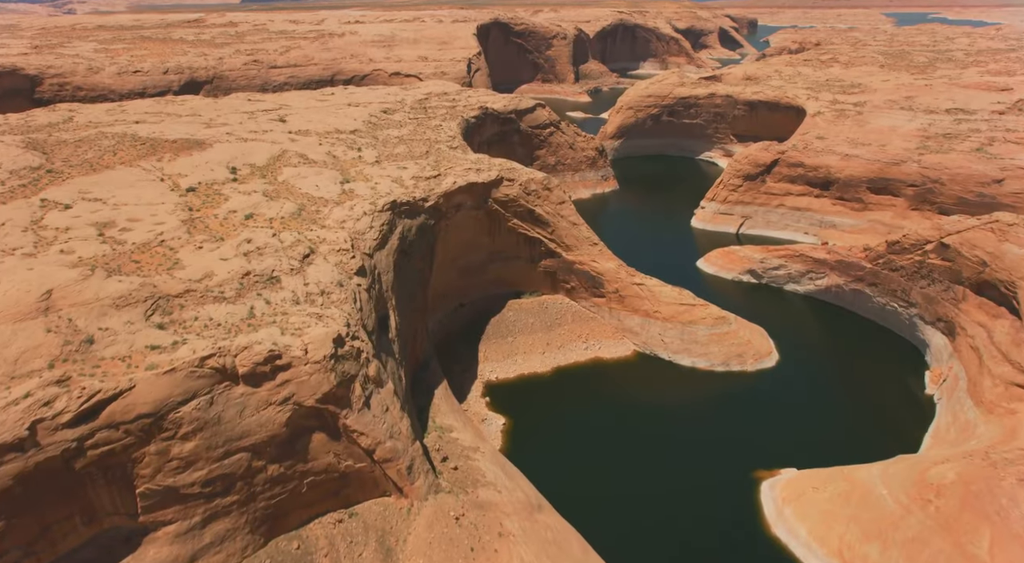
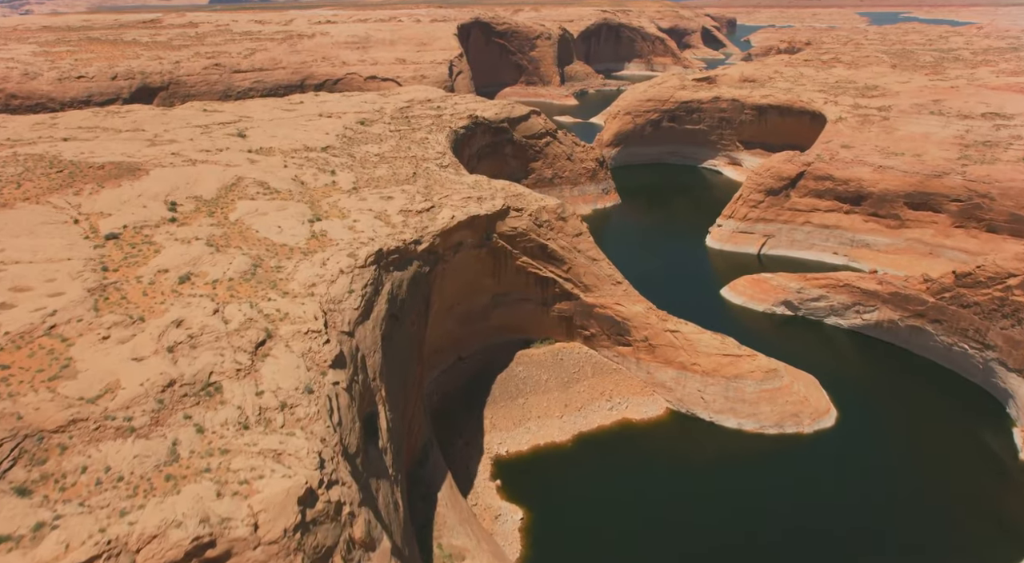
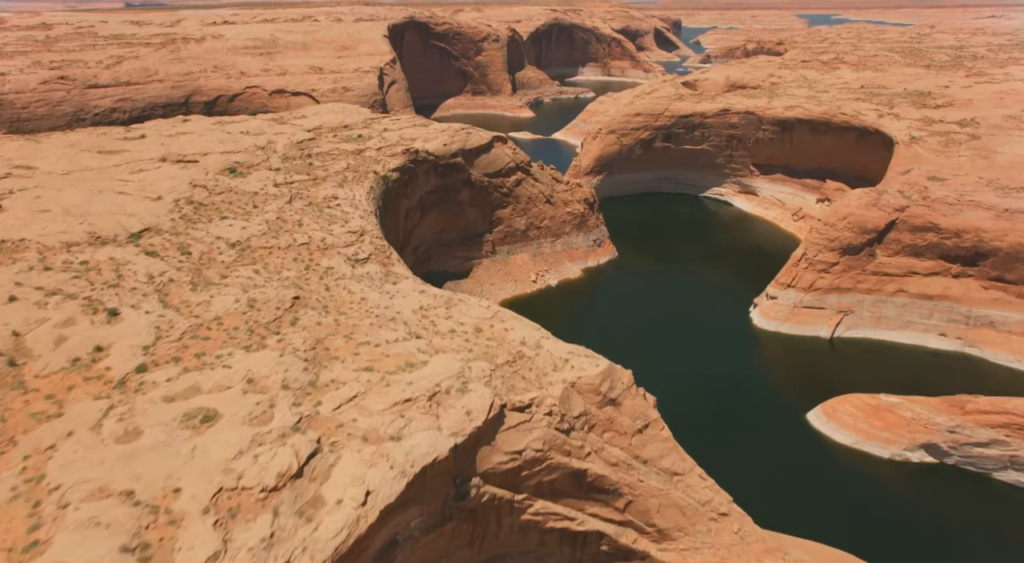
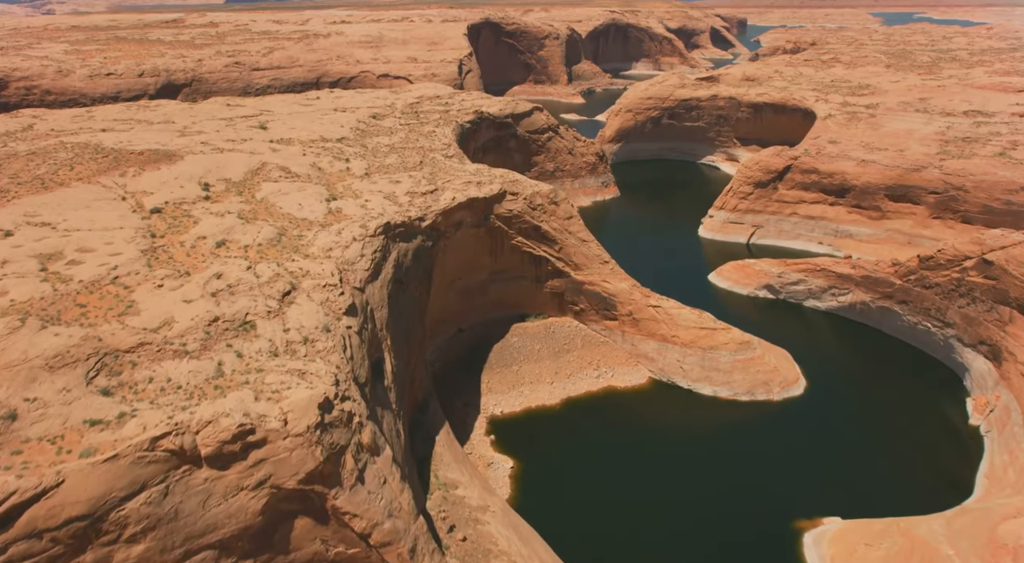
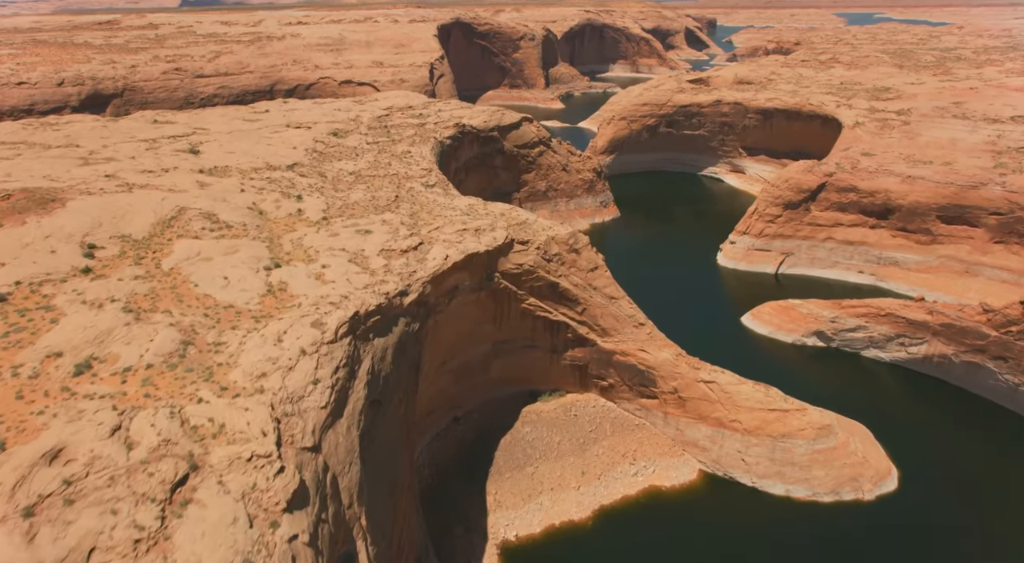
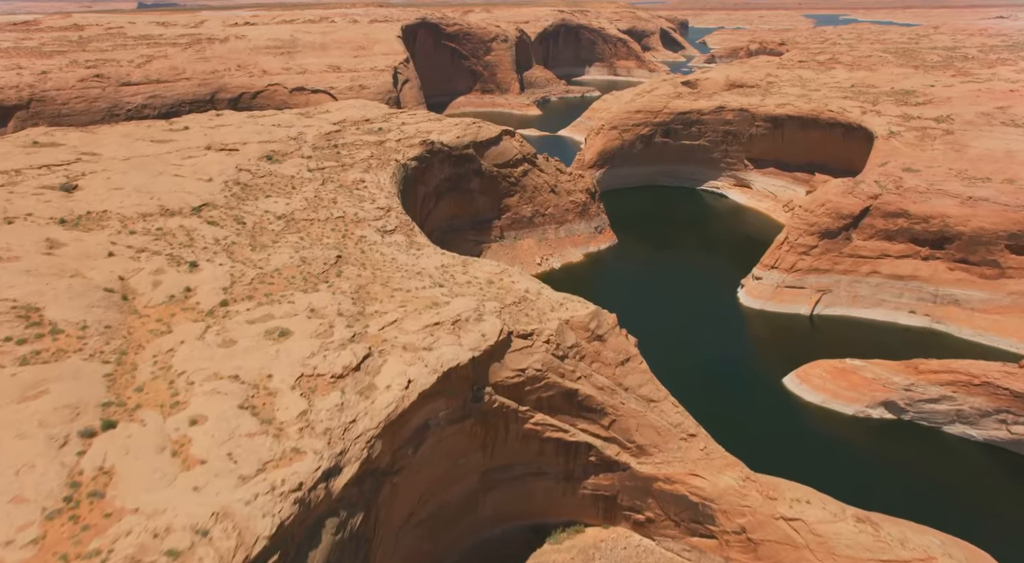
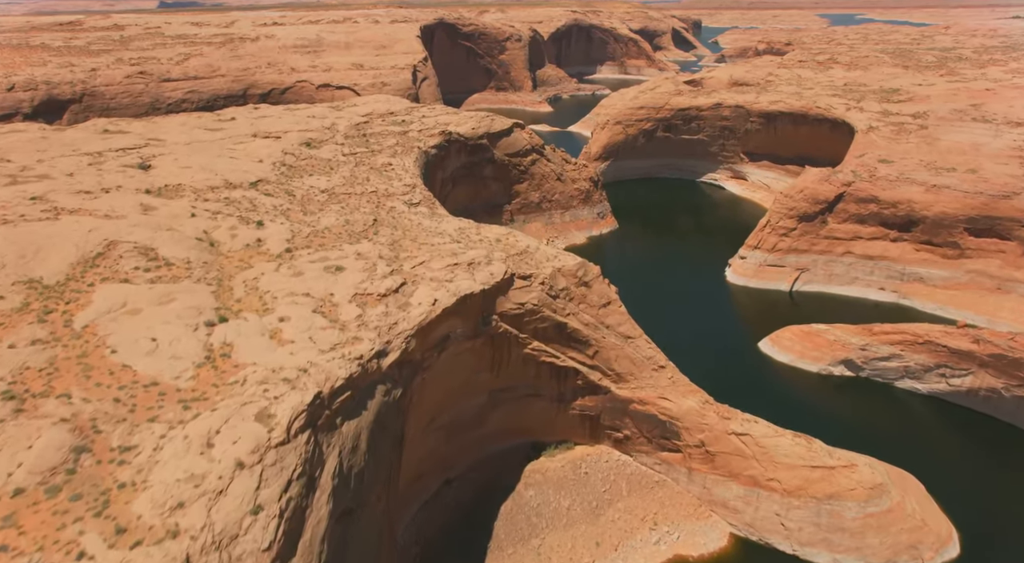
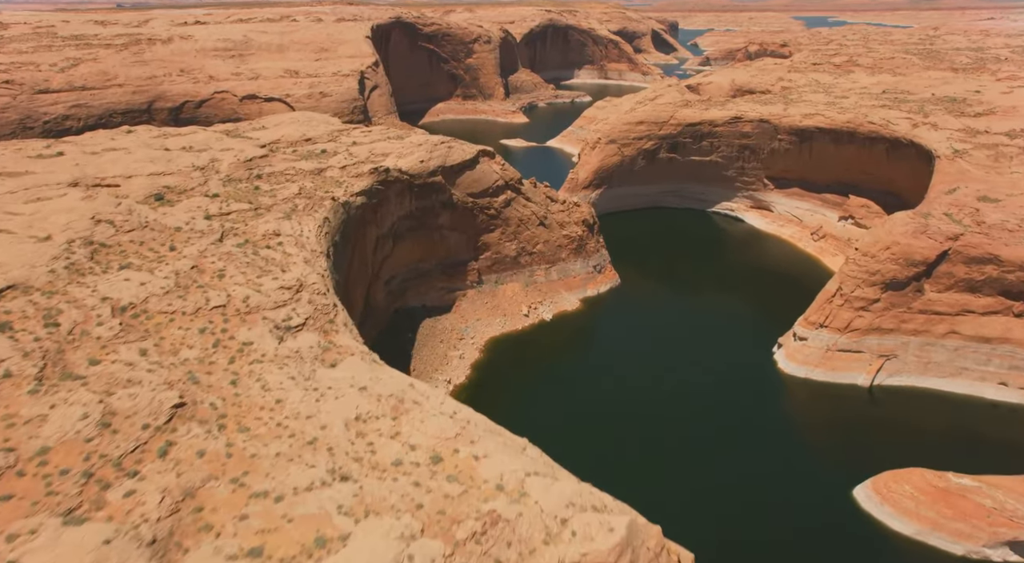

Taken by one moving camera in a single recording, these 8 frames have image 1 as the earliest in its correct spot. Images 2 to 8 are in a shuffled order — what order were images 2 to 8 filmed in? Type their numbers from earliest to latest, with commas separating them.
4, 2, 5, 7, 6, 3, 8
